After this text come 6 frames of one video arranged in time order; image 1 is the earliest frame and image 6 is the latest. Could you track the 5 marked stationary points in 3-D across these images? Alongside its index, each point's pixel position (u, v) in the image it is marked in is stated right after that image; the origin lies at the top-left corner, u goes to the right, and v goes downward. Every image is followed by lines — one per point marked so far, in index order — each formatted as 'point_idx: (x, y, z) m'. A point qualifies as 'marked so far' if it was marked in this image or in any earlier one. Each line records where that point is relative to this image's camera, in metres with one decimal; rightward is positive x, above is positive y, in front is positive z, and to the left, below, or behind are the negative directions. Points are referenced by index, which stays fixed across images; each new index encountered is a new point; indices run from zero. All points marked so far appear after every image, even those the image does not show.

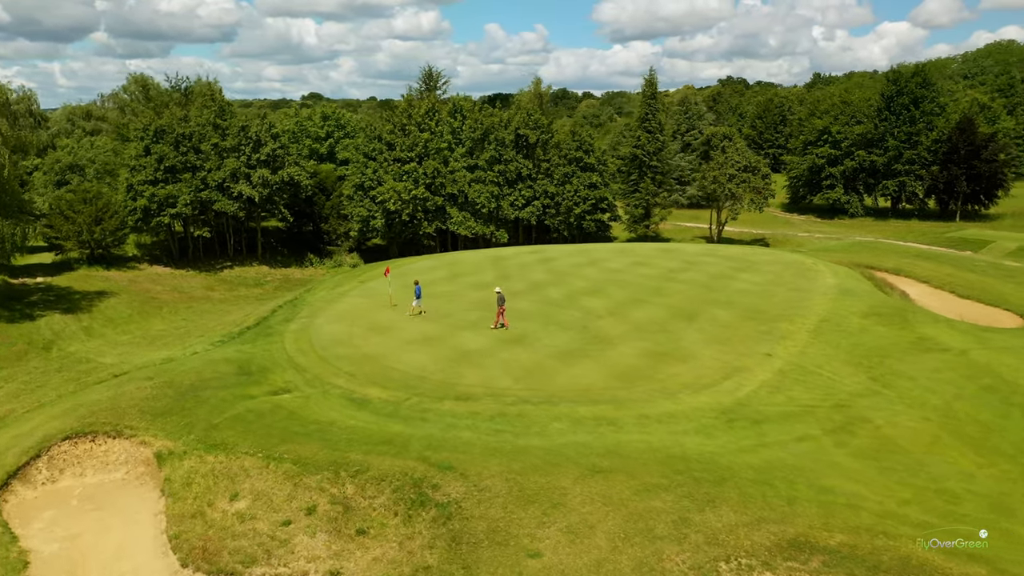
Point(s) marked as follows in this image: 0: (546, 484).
0: (+0.6, -3.4, +14.3) m
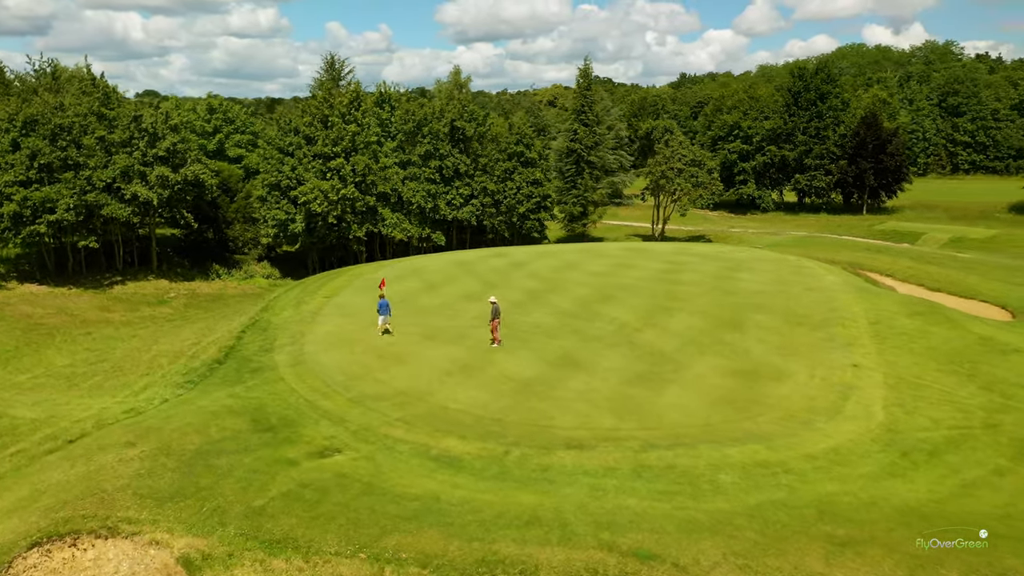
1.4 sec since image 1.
0: (+3.7, -3.7, +10.6) m
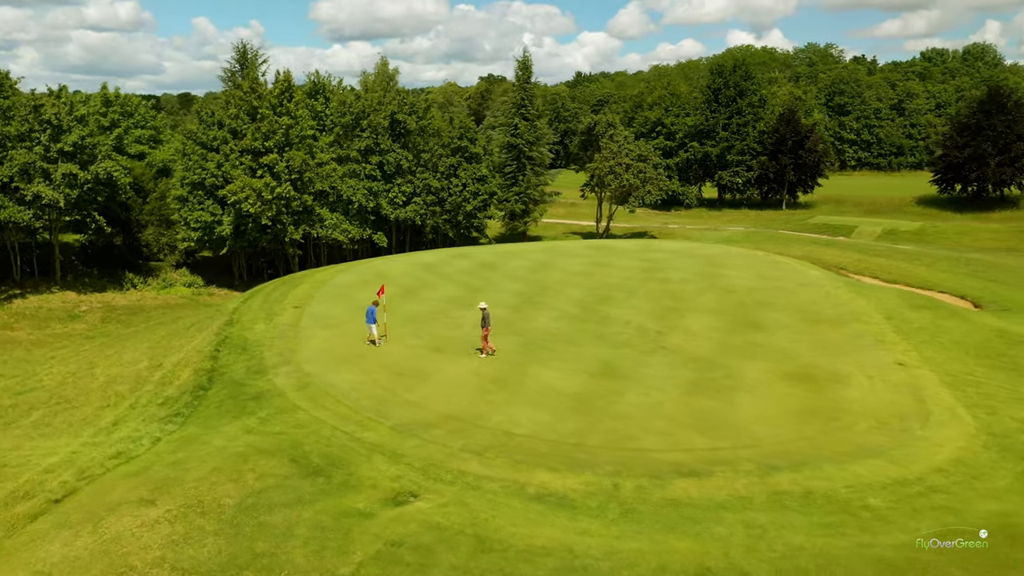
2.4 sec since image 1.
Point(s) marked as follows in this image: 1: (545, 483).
0: (+5.8, -3.6, +9.1) m
1: (+0.5, -3.0, +12.5) m
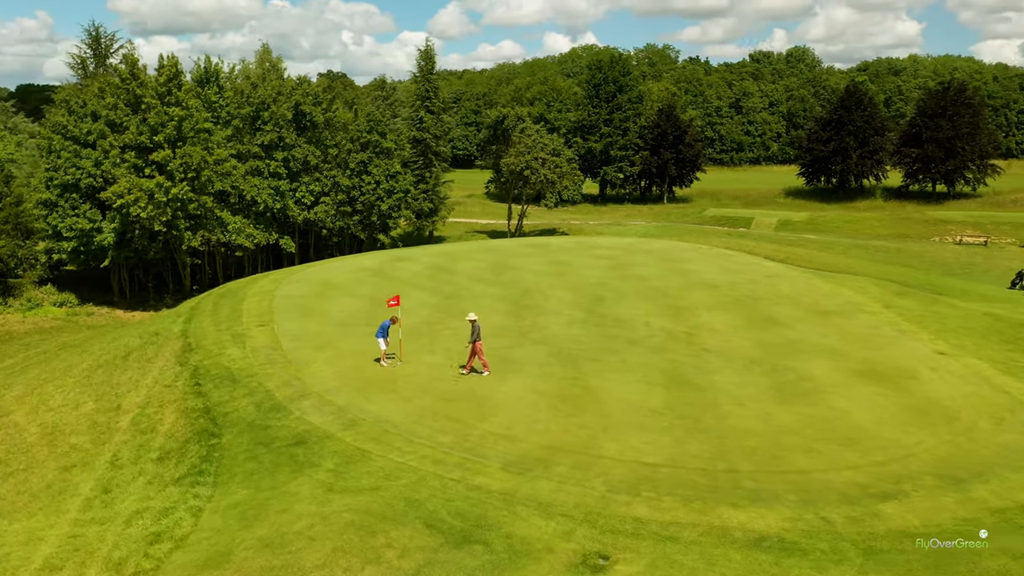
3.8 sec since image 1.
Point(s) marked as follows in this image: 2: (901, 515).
0: (+8.9, -3.4, +8.2) m
1: (+3.0, -3.0, +10.5) m
2: (+5.1, -3.0, +10.8) m
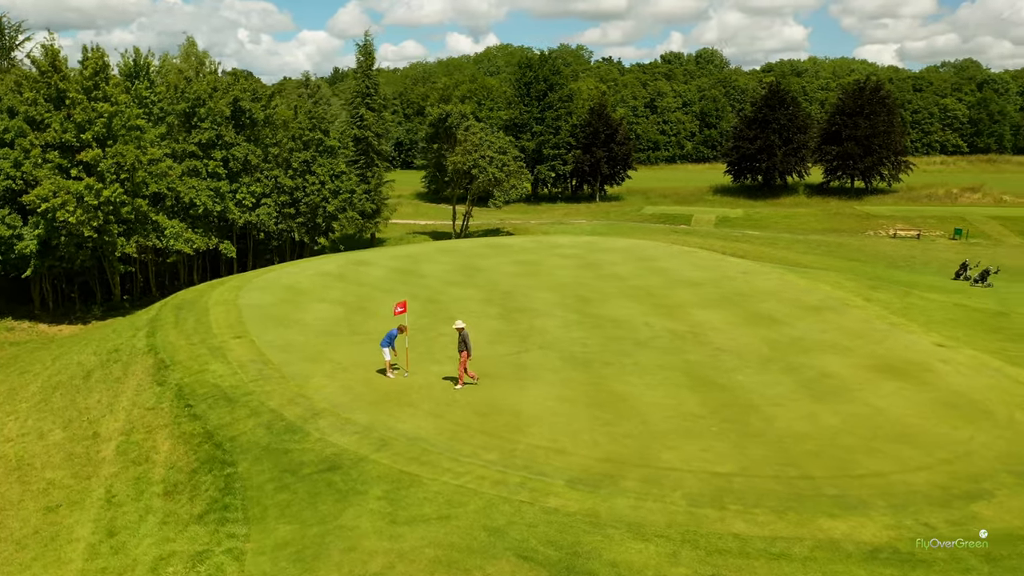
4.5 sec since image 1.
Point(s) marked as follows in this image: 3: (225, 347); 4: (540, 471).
0: (+10.2, -3.3, +8.3) m
1: (+4.1, -3.0, +9.9) m
2: (+6.1, -2.9, +10.4) m
3: (-6.4, -1.3, +18.3) m
4: (+0.4, -2.6, +11.8) m
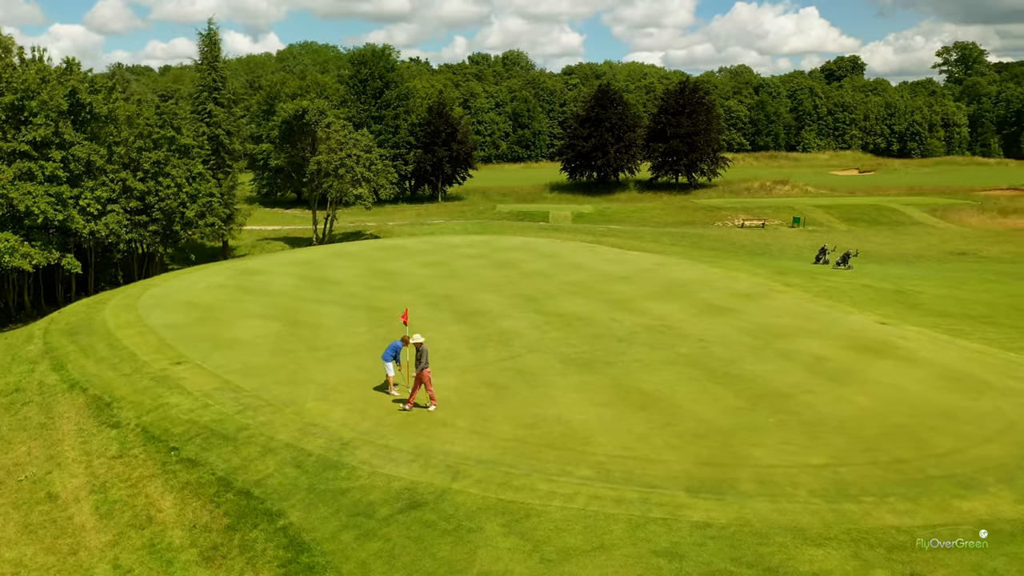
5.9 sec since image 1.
0: (+12.2, -2.7, +9.9) m
1: (+5.8, -2.7, +9.9) m
2: (+7.7, -2.5, +10.9) m
3: (-6.5, -1.7, +15.5) m
4: (+1.8, -2.5, +10.8) m
